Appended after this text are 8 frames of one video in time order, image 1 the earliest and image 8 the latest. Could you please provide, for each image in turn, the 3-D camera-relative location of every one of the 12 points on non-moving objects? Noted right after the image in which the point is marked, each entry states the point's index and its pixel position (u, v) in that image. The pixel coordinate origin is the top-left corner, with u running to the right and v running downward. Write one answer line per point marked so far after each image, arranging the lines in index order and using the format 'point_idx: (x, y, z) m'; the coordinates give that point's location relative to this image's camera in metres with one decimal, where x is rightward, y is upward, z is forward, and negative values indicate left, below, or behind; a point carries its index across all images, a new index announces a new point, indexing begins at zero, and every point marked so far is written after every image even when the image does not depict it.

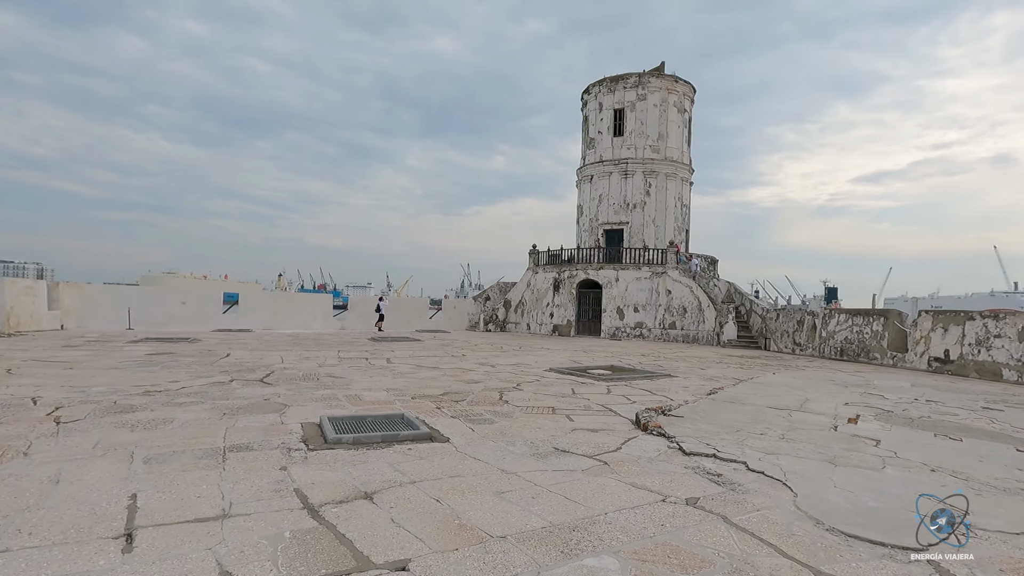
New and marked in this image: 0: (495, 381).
0: (-0.2, -1.2, +7.3) m
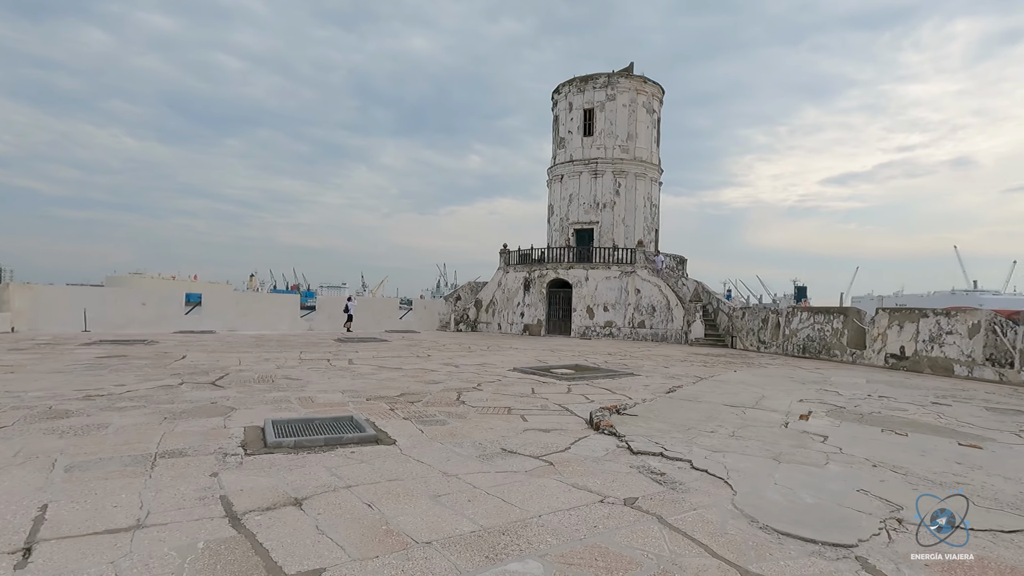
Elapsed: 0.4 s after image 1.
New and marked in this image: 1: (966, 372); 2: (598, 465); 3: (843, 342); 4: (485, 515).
0: (-0.7, -1.2, +7.2) m
1: (+7.0, -1.3, +8.7) m
2: (+0.5, -1.1, +3.4) m
3: (+6.6, -1.1, +11.4) m
4: (-0.1, -1.0, +2.5) m
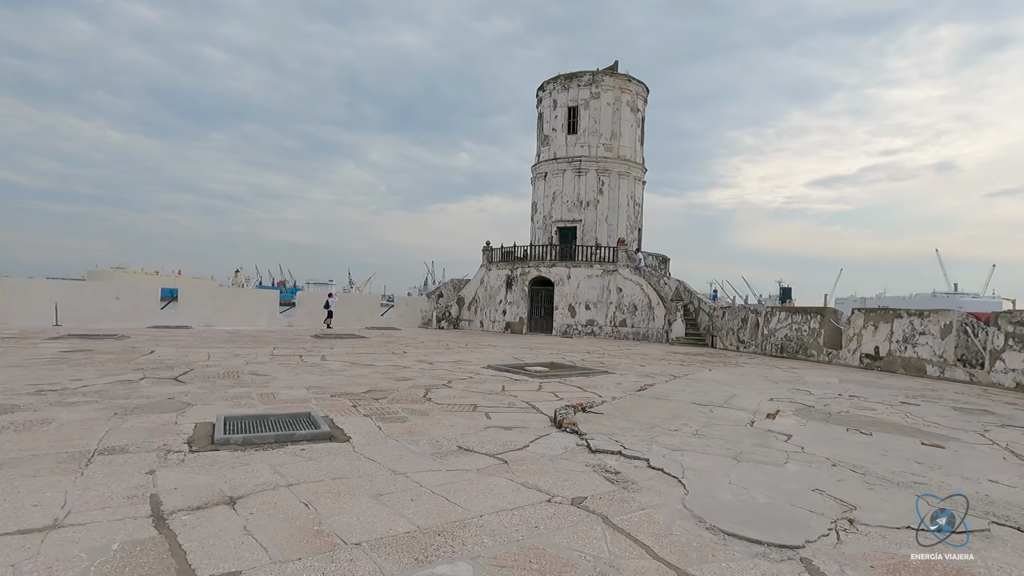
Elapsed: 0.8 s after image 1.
0: (-1.1, -1.1, +7.1) m
1: (+6.6, -1.3, +8.8) m
2: (+0.2, -1.0, +3.3) m
3: (+6.2, -1.1, +11.4) m
4: (-0.4, -1.0, +2.4) m
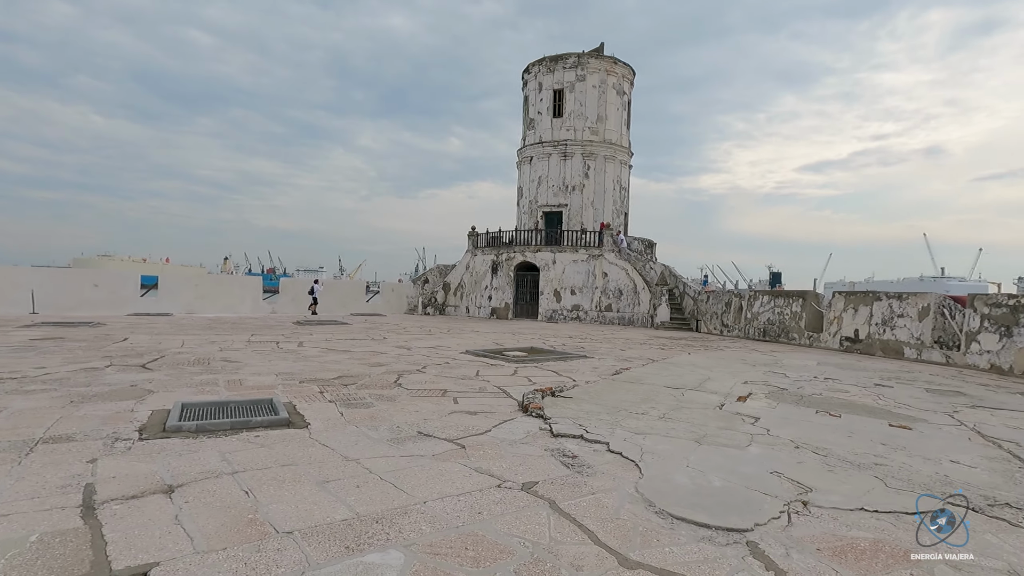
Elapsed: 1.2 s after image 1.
0: (-1.4, -0.9, +7.0) m
1: (+6.3, -1.0, +8.8) m
2: (0.0, -0.9, +3.3) m
3: (+5.8, -0.8, +11.4) m
4: (-0.6, -0.9, +2.4) m
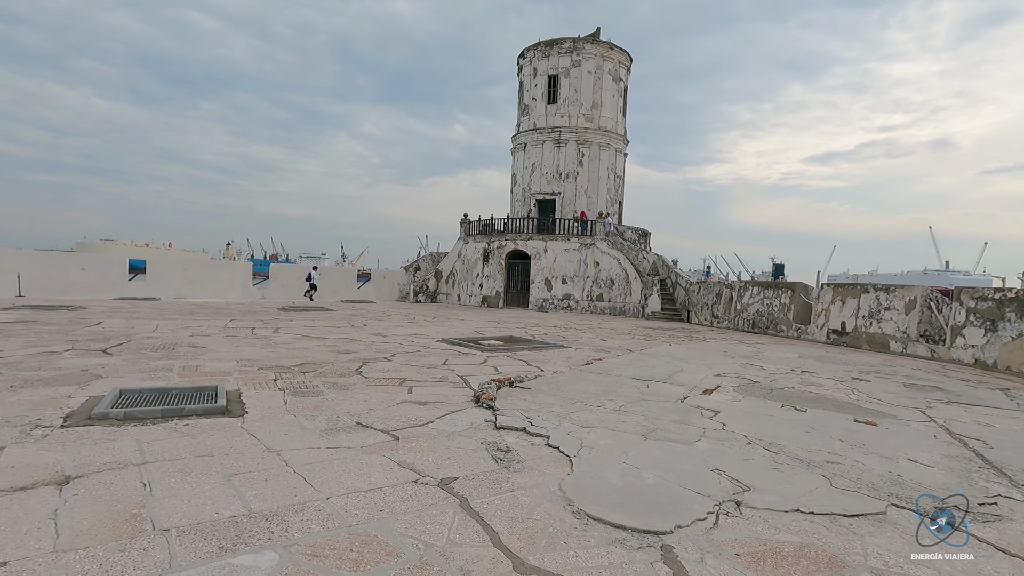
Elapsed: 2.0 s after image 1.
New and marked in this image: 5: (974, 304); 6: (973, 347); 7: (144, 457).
0: (-1.7, -0.8, +6.9) m
1: (+5.9, -0.9, +8.7) m
2: (-0.4, -0.8, +3.1) m
3: (+5.5, -0.6, +11.3) m
4: (-1.0, -0.8, +2.2) m
5: (+6.2, -0.2, +7.5) m
6: (+6.1, -0.8, +7.5) m
7: (-1.8, -0.8, +2.7) m
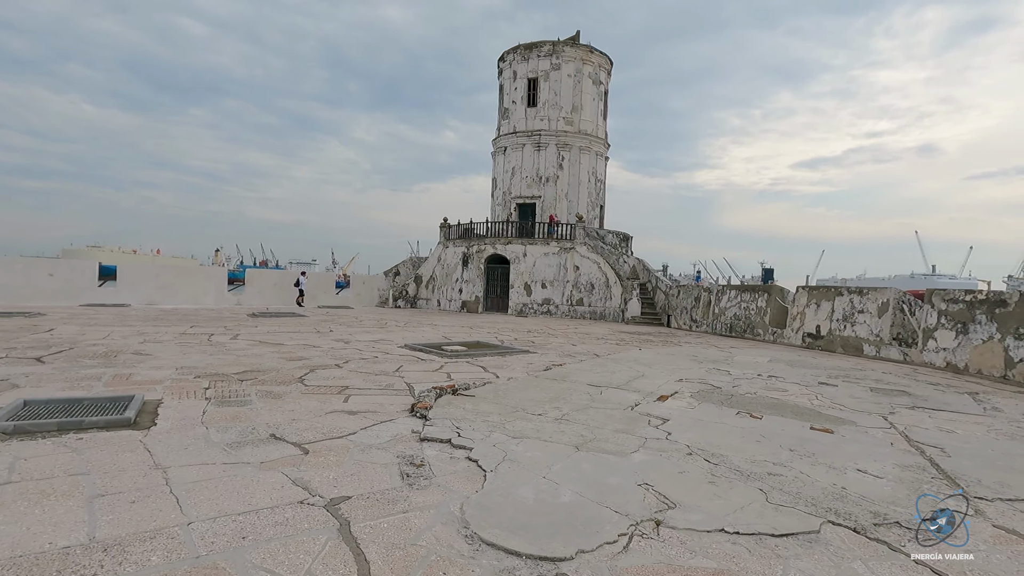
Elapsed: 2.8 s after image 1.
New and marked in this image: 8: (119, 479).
0: (-2.2, -0.8, +6.6) m
1: (+5.4, -1.0, +8.5) m
2: (-0.8, -0.9, +2.9) m
3: (+5.0, -0.6, +11.1) m
4: (-1.4, -0.8, +2.0) m
5: (+5.7, -0.2, +7.4) m
6: (+5.6, -0.8, +7.3) m
7: (-2.2, -0.8, +2.5) m
8: (-1.7, -0.8, +2.5) m
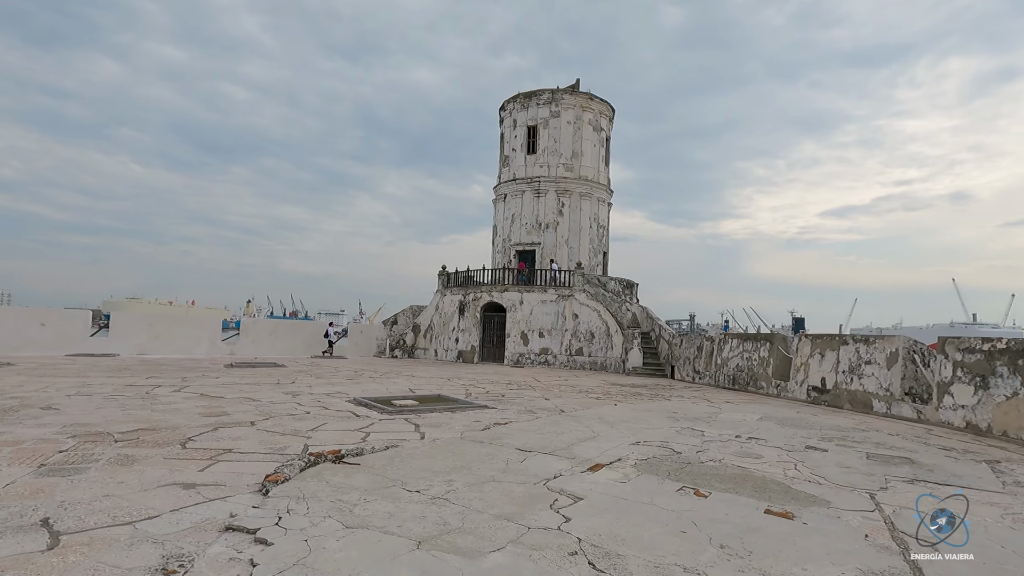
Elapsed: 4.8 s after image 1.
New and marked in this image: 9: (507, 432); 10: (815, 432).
0: (-2.8, -1.3, +6.0) m
1: (+4.9, -1.6, +7.5) m
2: (-1.5, -1.0, +2.2) m
3: (+4.6, -1.5, +10.2) m
4: (-2.2, -0.9, +1.3) m
5: (+5.1, -0.8, +6.4) m
6: (+5.1, -1.3, +6.3) m
7: (-3.0, -1.0, +1.8) m
8: (-2.5, -1.0, +1.8) m
9: (0.0, -1.3, +5.1) m
10: (+3.2, -1.5, +6.0) m
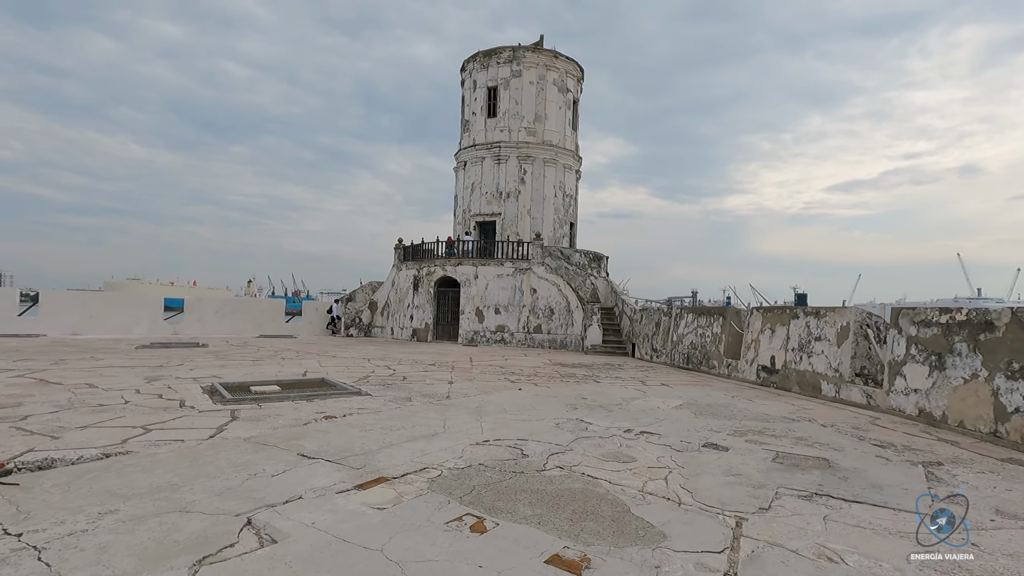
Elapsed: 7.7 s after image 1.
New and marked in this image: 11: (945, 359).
0: (-4.1, -1.0, +5.0) m
1: (+3.7, -1.2, +6.4) m
2: (-2.9, -0.9, +1.2) m
3: (+3.4, -1.0, +9.1) m
4: (-3.5, -0.8, +0.3) m
5: (+3.8, -0.4, +5.4) m
6: (+3.8, -1.0, +5.3) m
7: (-4.3, -0.8, +0.8) m
8: (-3.8, -0.8, +0.8) m
9: (-1.3, -1.0, +4.0) m
10: (+1.9, -1.2, +5.0) m
11: (+3.9, -0.6, +5.0) m
